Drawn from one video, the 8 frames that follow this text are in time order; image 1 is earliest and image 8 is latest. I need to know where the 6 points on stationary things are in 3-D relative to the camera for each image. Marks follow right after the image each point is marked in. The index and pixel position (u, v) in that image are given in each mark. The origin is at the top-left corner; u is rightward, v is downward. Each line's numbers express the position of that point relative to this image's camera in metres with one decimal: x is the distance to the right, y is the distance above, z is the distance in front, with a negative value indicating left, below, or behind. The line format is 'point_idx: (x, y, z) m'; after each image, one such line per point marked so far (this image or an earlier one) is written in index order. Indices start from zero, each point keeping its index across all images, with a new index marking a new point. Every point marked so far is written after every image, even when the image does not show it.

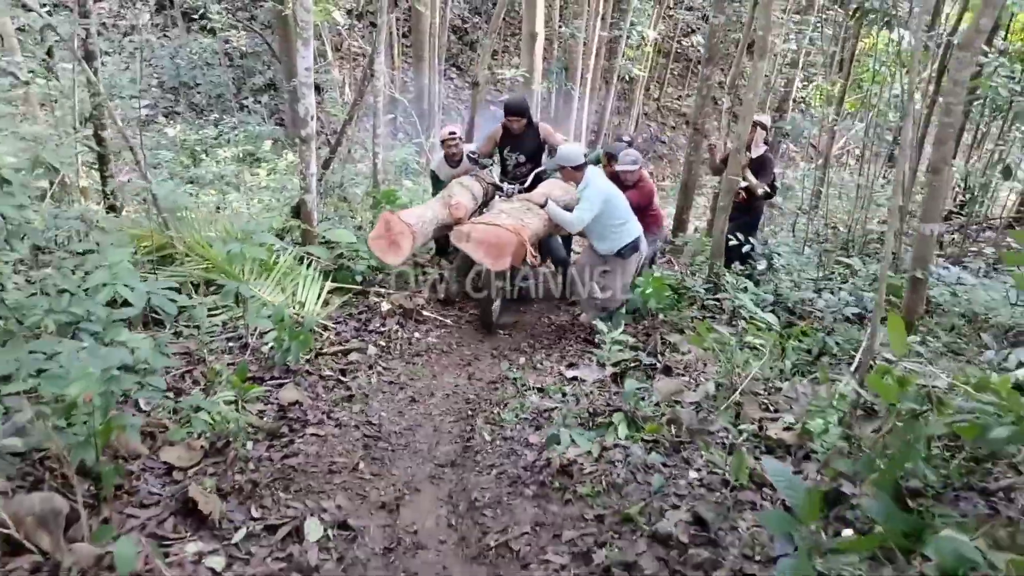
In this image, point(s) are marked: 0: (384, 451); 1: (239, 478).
0: (-0.5, -0.6, +3.2) m
1: (-0.9, -0.6, +2.7) m
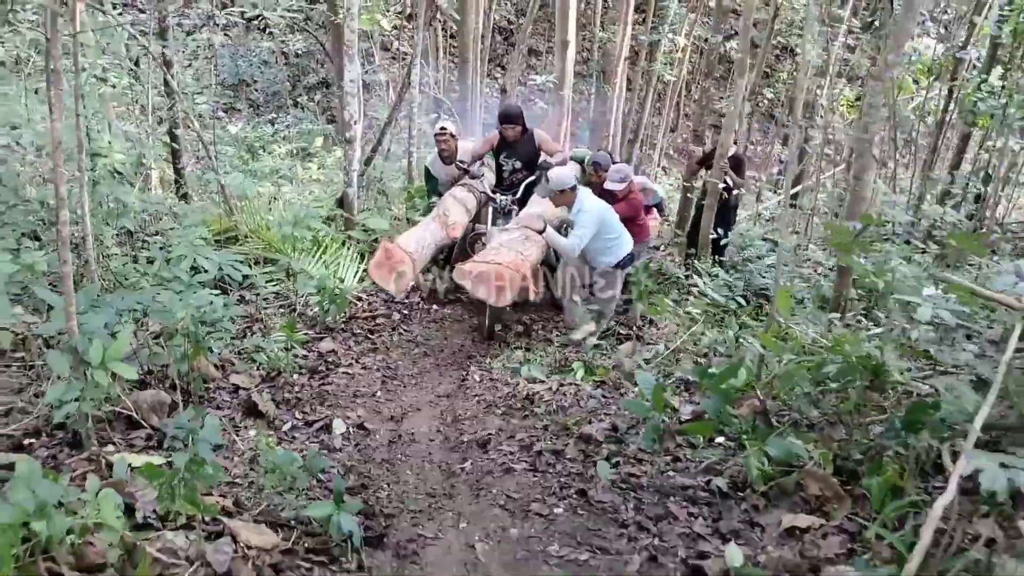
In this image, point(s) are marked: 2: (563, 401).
0: (-0.6, -0.5, +4.2) m
1: (-1.0, -0.5, +3.7) m
2: (+0.2, -0.5, +3.7) m
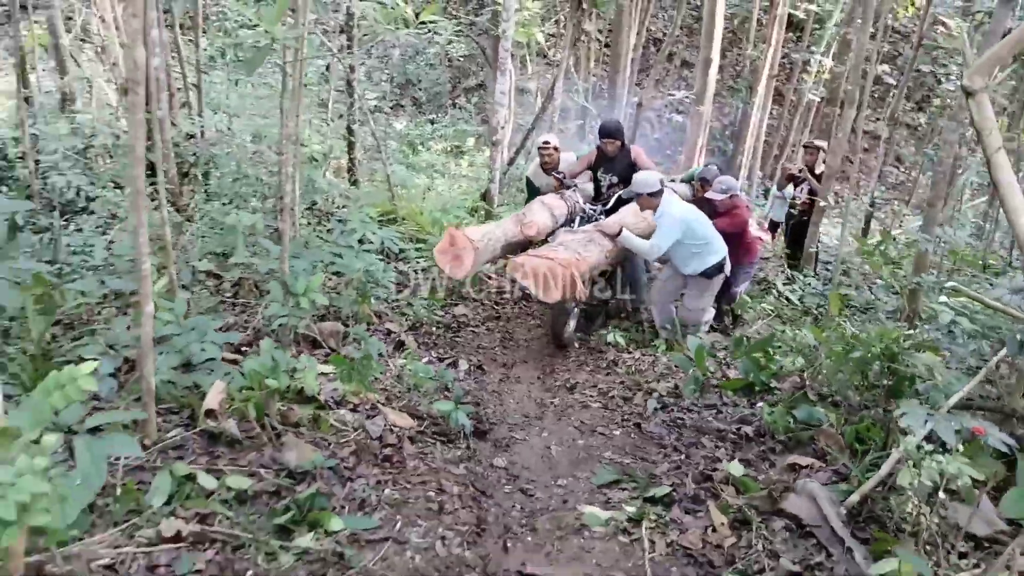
0: (0.0, -0.3, +5.2) m
1: (-0.5, -0.3, +4.8) m
2: (+0.7, -0.4, +4.5) m
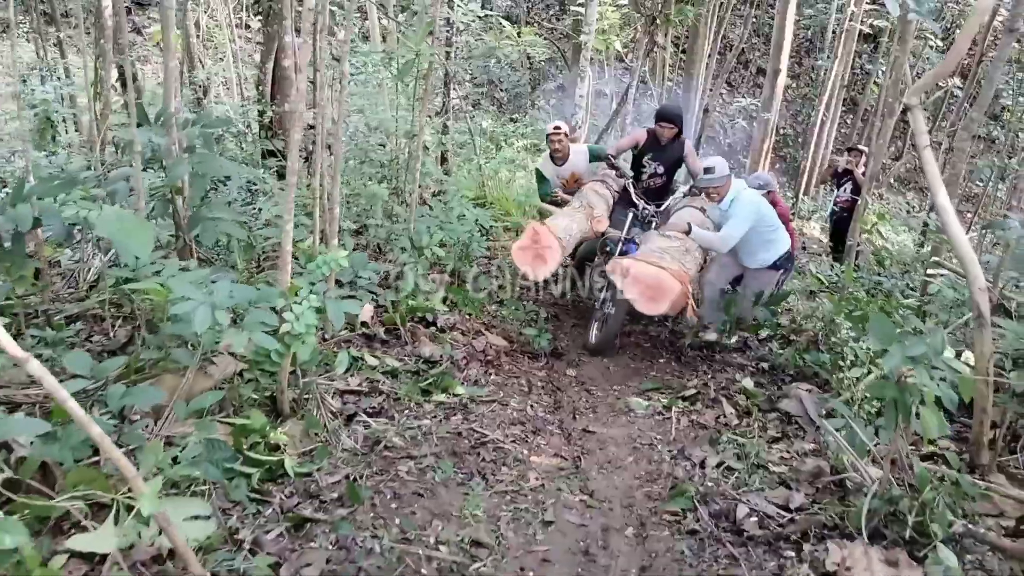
0: (+0.5, -0.1, +6.3) m
1: (0.0, 0.0, +6.0) m
2: (+1.1, -0.2, +5.6) m
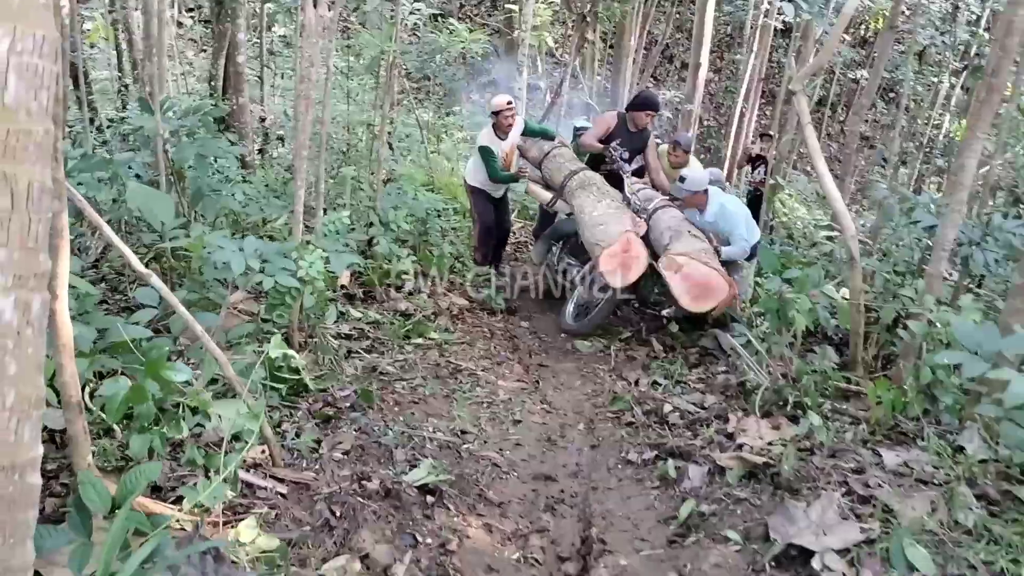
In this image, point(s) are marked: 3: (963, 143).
0: (+0.1, +0.1, +7.0) m
1: (-0.3, +0.2, +6.6) m
2: (+0.8, 0.0, +6.4) m
3: (+1.9, +0.6, +3.7) m
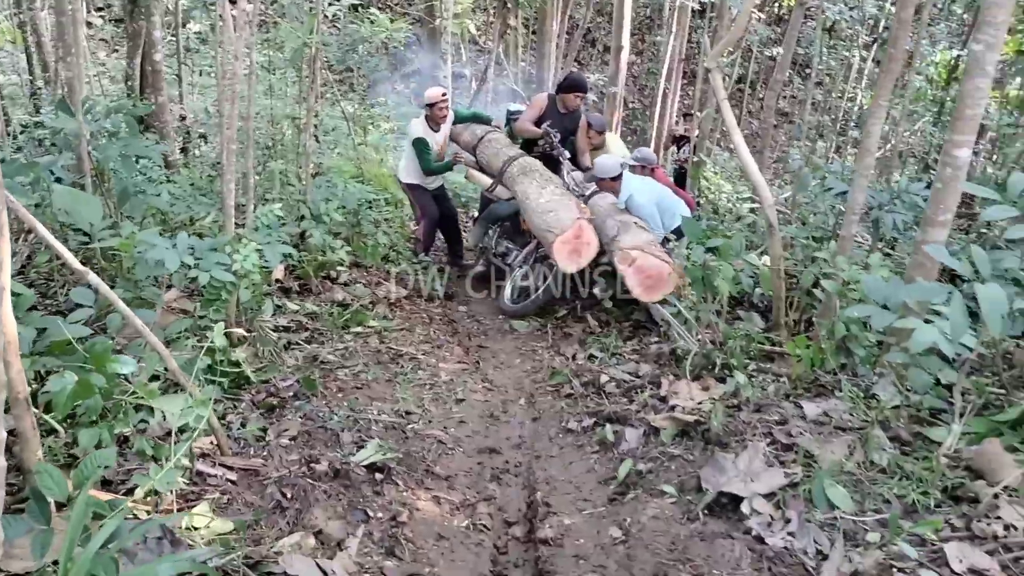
0: (-0.4, +0.2, +7.1) m
1: (-0.9, +0.3, +6.7) m
2: (+0.3, +0.2, +6.5) m
3: (+1.6, +0.8, +3.9) m
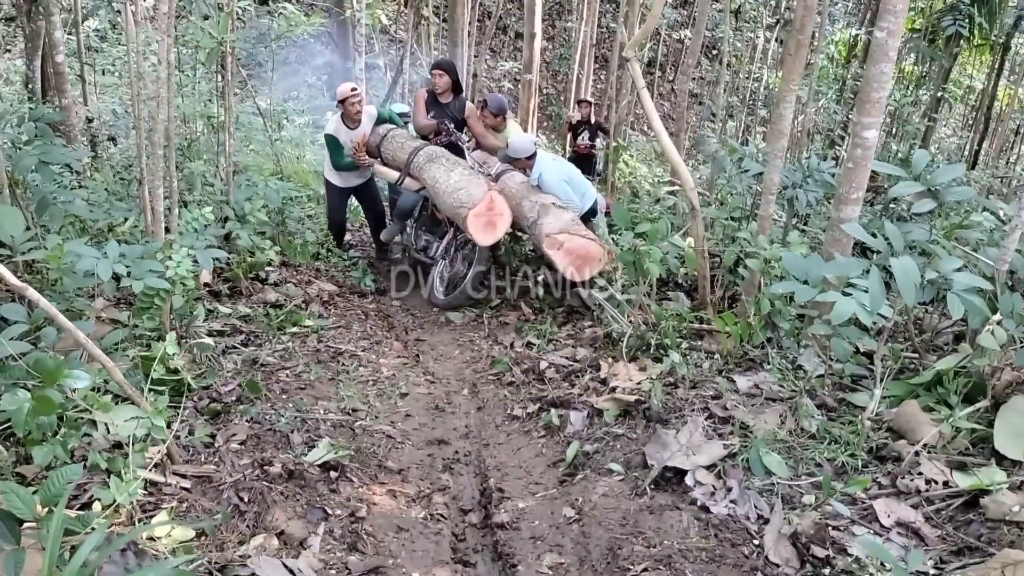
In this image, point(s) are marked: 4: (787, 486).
0: (-1.0, +0.3, +7.1) m
1: (-1.4, +0.3, +6.7) m
2: (-0.2, +0.3, +6.6) m
3: (+1.3, +0.9, +4.1) m
4: (+0.8, -0.6, +2.4) m
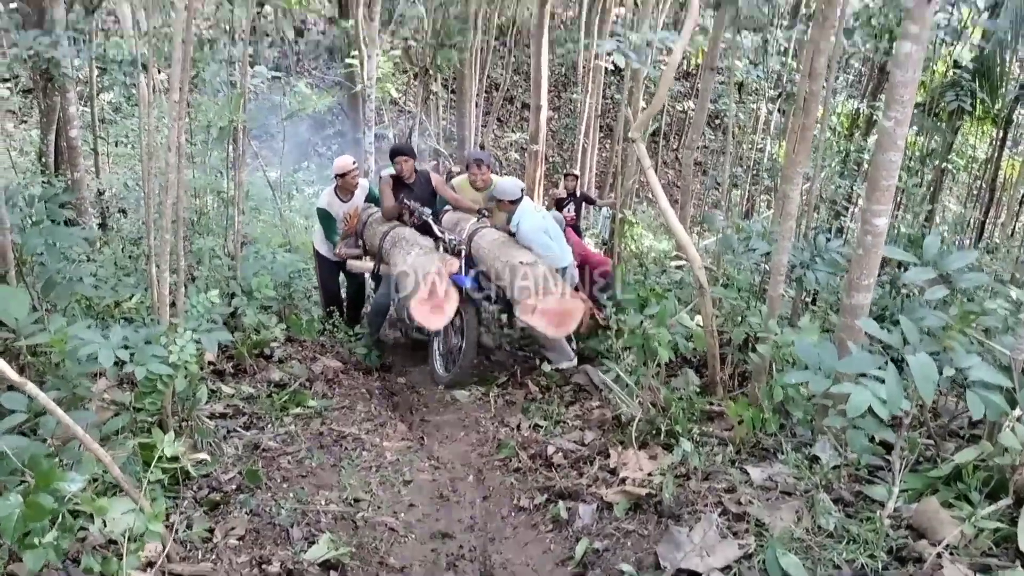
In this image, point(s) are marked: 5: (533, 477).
0: (-0.9, -0.3, +7.1) m
1: (-1.4, -0.3, +6.6) m
2: (-0.2, -0.3, +6.5) m
3: (+1.3, +0.5, +4.1) m
4: (+0.8, -0.8, +2.3) m
5: (+0.1, -0.8, +3.4) m
